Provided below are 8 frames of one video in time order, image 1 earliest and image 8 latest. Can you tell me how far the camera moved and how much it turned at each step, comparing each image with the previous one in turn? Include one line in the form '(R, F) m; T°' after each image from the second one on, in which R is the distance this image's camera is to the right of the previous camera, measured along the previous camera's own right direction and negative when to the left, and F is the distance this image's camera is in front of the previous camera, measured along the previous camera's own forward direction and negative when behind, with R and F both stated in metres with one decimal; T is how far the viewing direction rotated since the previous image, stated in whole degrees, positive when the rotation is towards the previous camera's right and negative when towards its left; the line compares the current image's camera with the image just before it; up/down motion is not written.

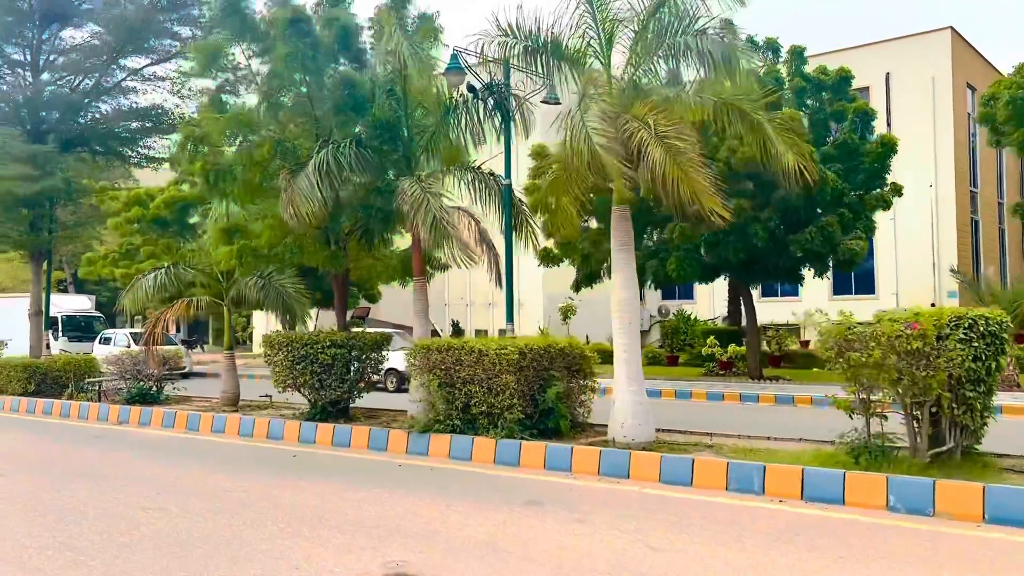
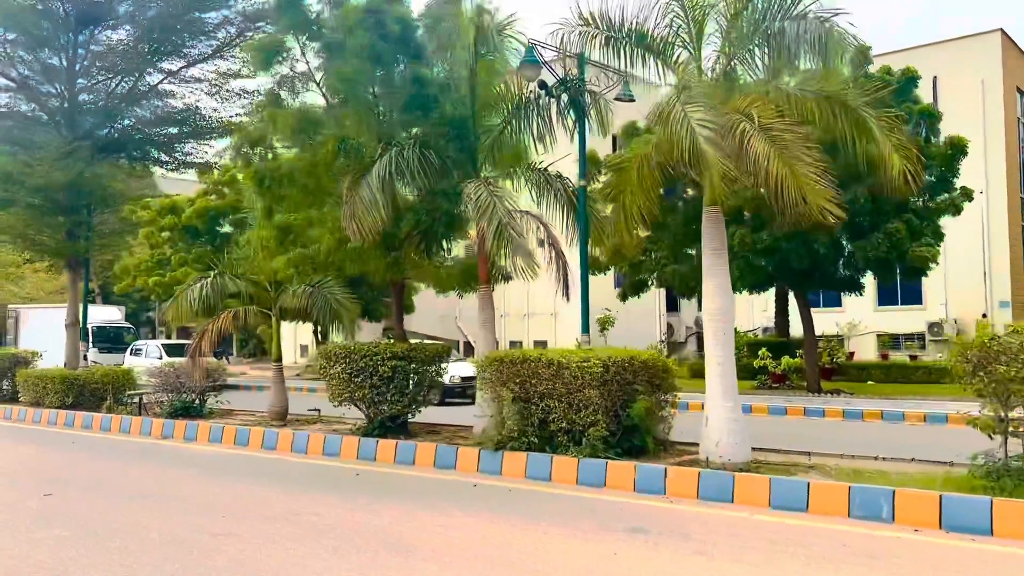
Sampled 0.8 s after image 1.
(-0.7, +0.6) m; -1°
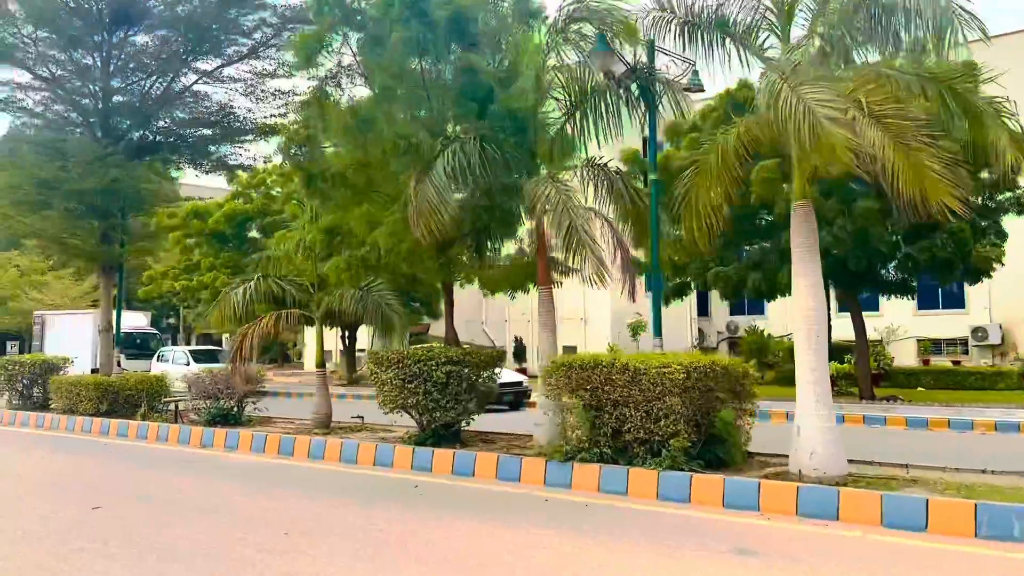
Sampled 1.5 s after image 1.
(-0.6, +0.5) m; -1°
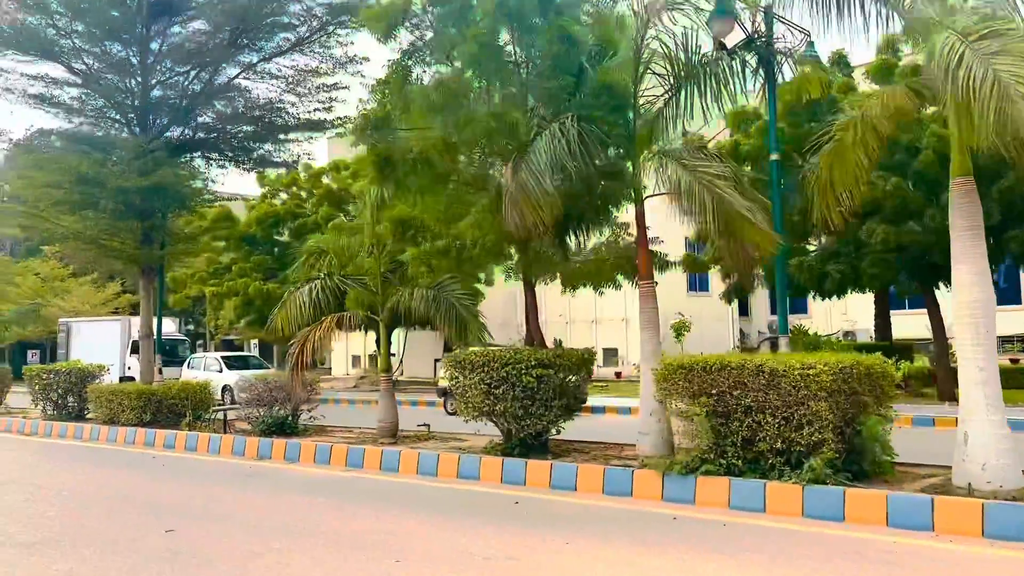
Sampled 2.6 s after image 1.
(-1.0, +0.8) m; -1°
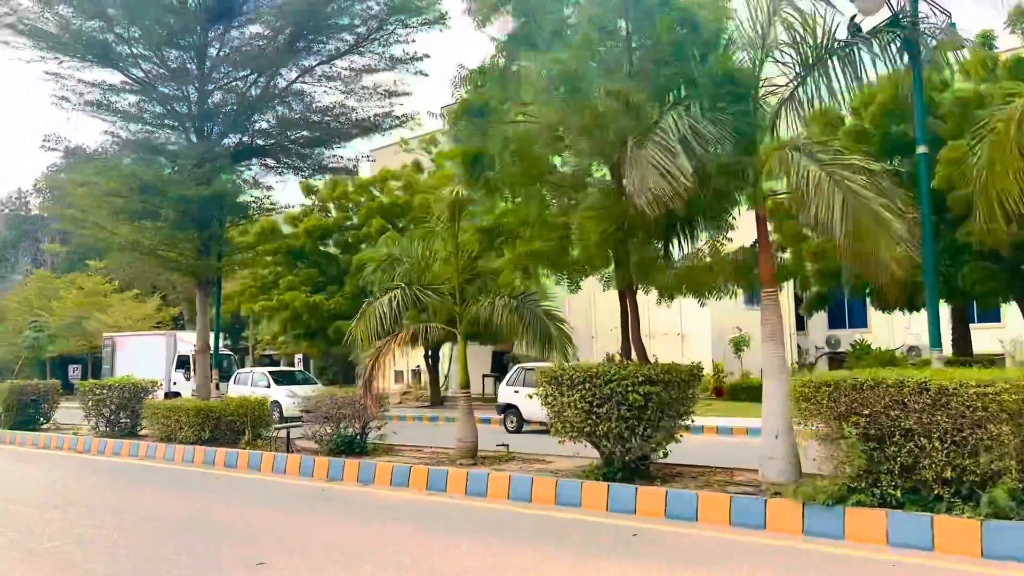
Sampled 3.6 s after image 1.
(-0.8, +0.7) m; -2°
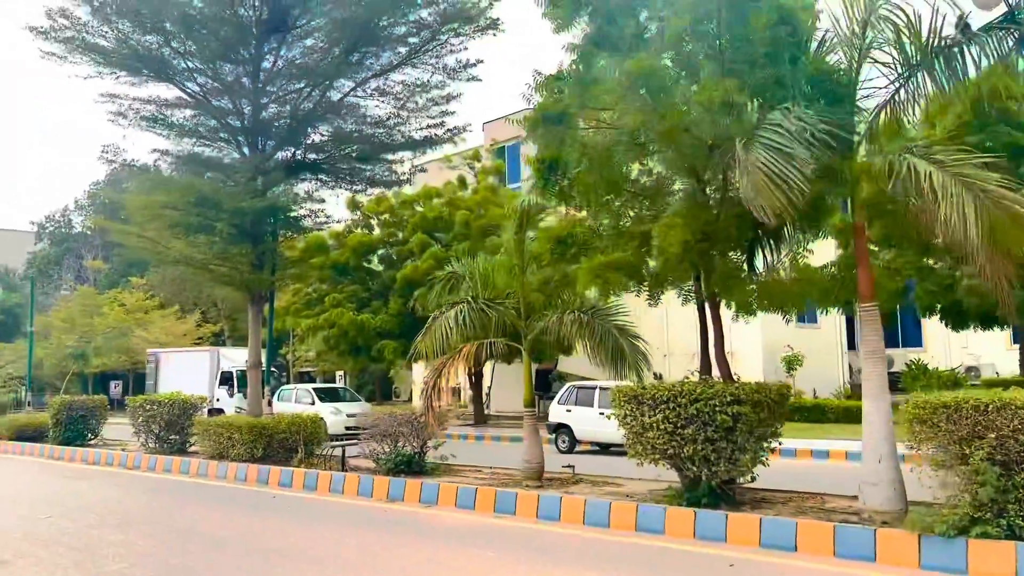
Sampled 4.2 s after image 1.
(-0.5, +0.4) m; -2°
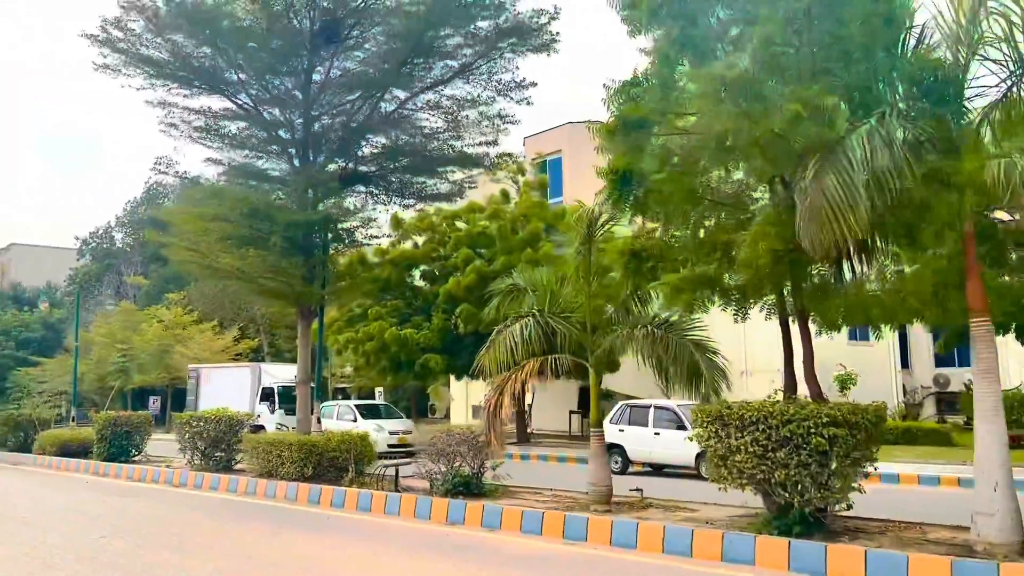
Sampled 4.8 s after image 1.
(-0.5, +0.4) m; -2°
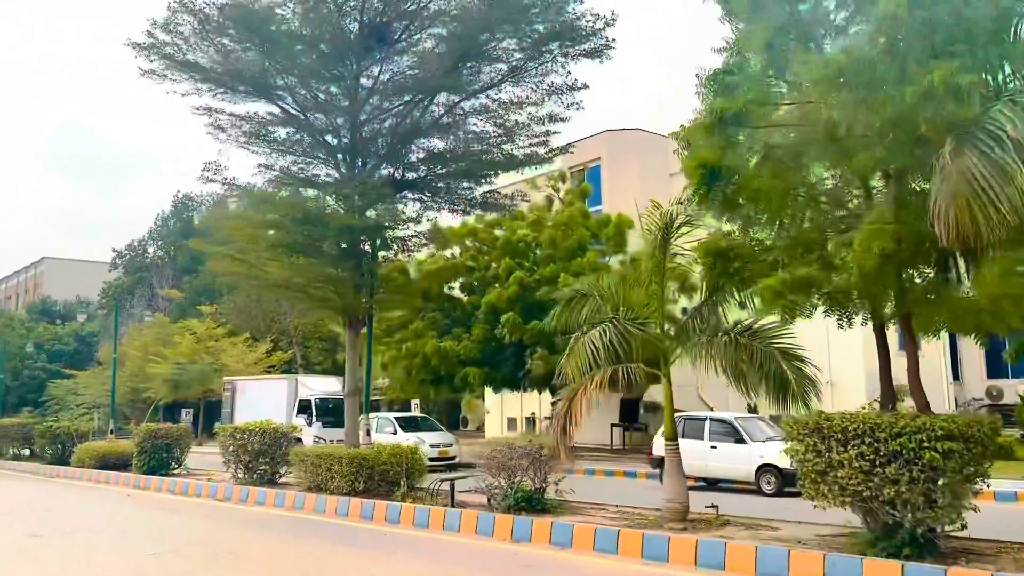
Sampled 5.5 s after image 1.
(-0.6, +0.4) m; -2°
